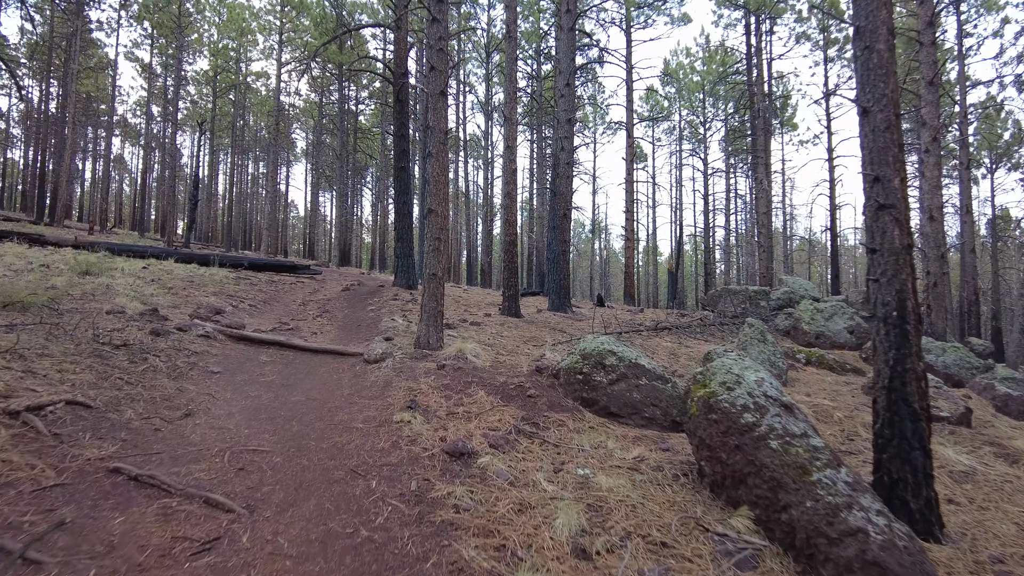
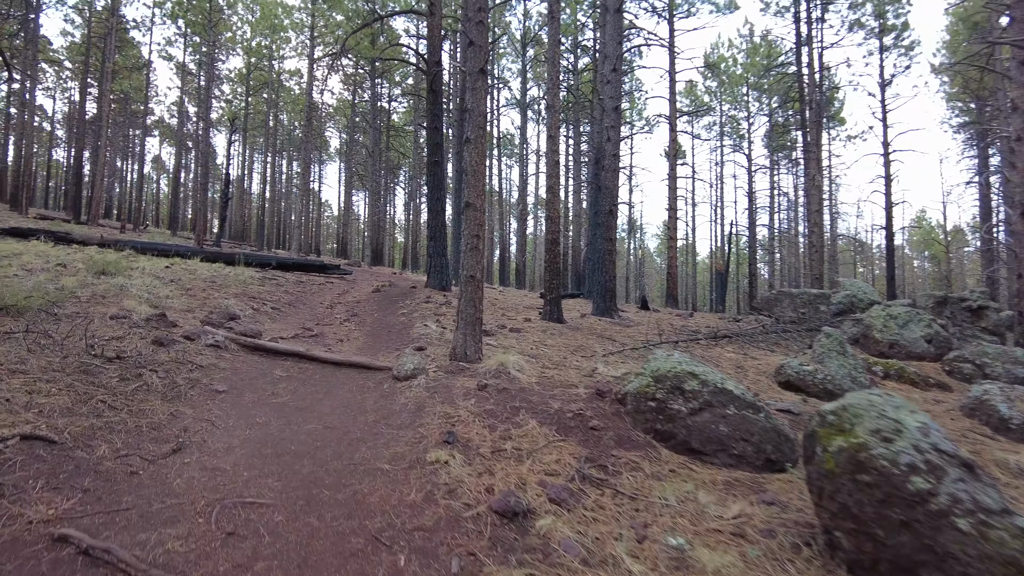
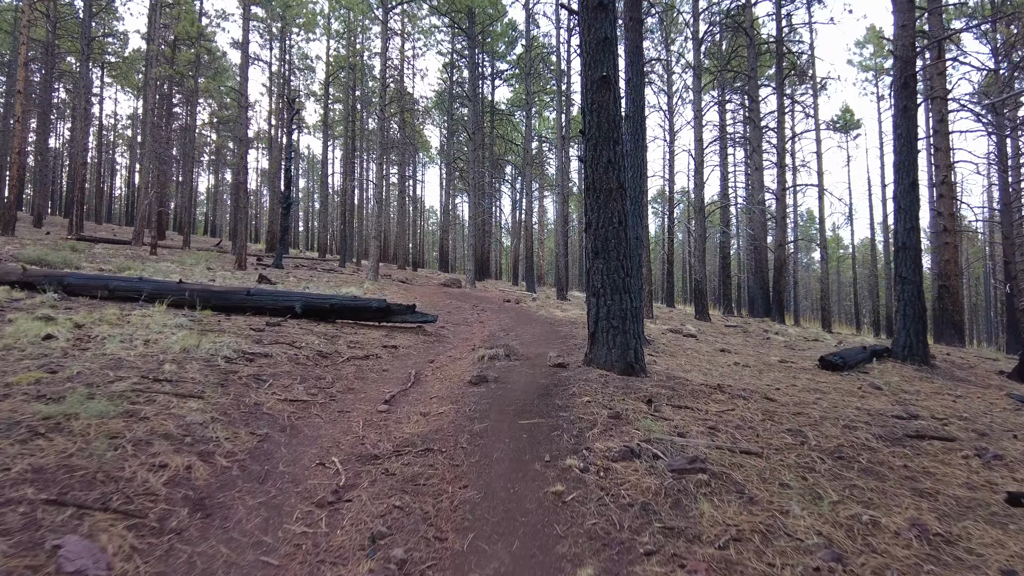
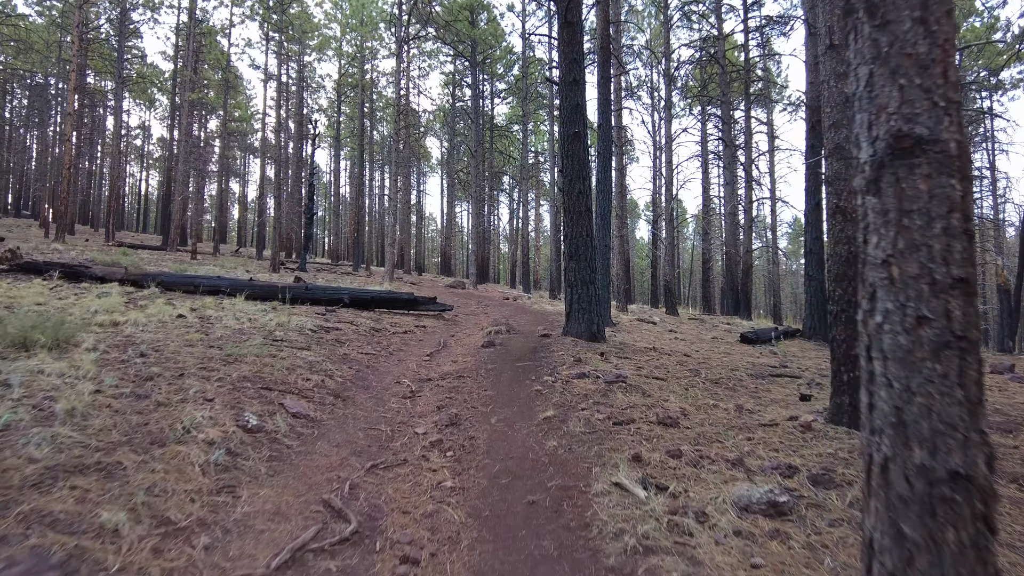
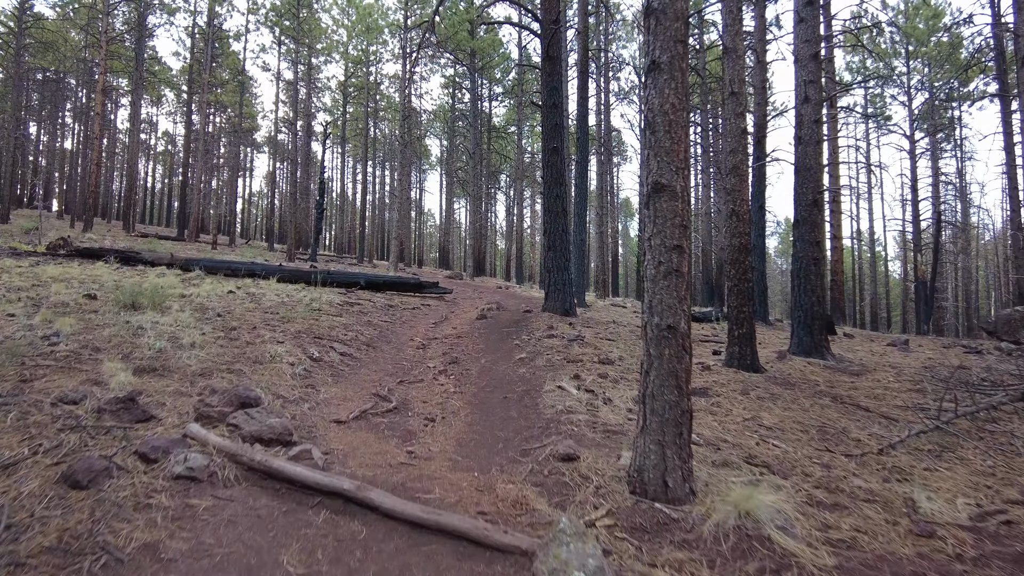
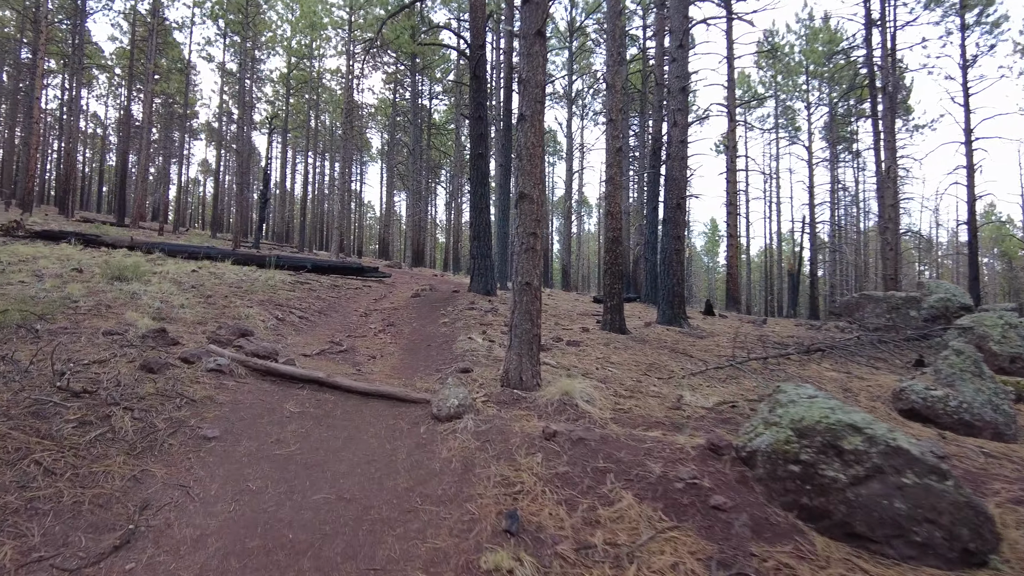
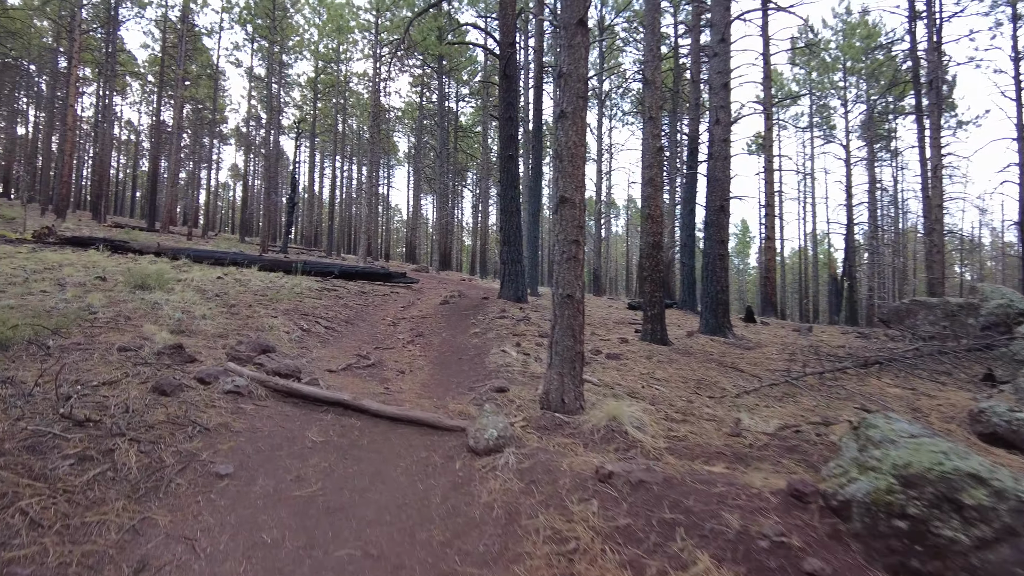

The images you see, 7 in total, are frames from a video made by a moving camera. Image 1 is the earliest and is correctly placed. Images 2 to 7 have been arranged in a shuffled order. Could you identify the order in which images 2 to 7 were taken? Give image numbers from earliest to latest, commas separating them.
2, 6, 7, 5, 4, 3
